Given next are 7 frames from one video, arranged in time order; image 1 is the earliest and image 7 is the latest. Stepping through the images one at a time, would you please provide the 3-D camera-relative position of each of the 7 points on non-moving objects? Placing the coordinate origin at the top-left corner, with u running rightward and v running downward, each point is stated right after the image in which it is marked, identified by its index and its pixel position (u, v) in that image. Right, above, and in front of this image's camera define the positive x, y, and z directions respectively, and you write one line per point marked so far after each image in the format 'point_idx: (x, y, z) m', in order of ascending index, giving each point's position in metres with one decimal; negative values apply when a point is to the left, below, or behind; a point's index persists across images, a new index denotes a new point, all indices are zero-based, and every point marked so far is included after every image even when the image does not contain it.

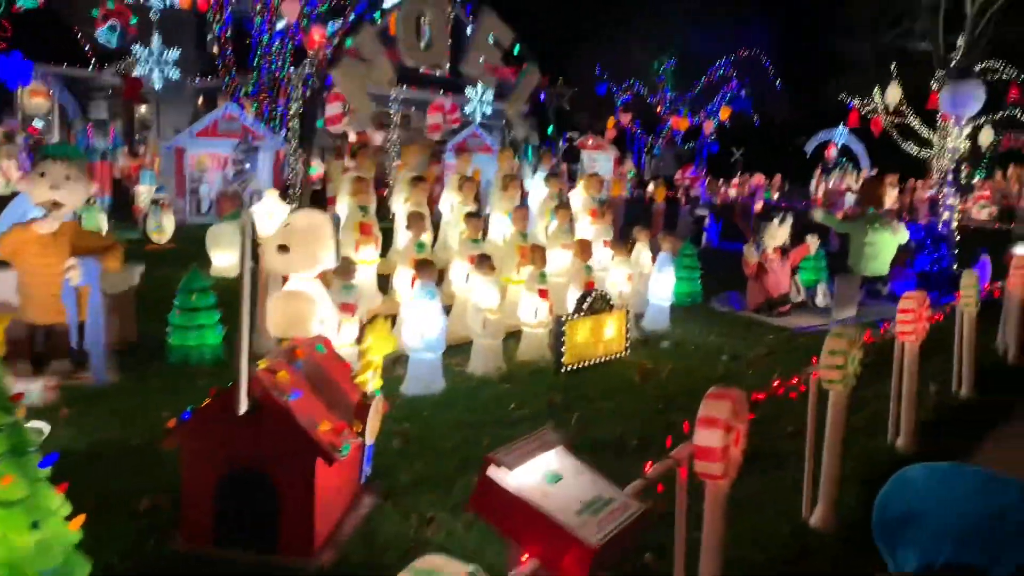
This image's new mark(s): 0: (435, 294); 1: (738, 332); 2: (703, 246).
0: (-0.5, 0.0, +5.4) m
1: (+2.1, -0.4, +7.8) m
2: (+3.1, +0.7, +13.6) m
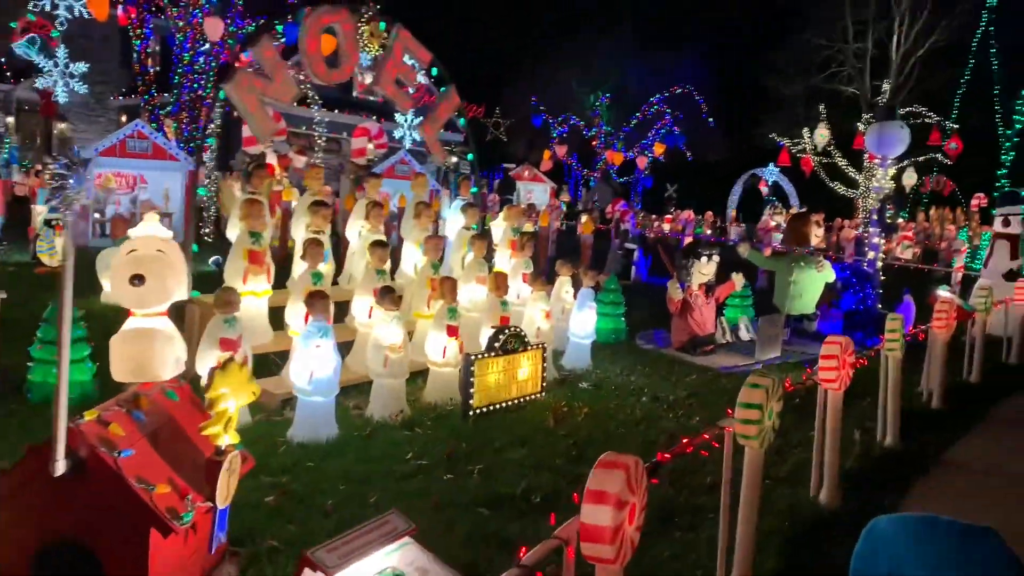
0: (-1.1, -0.2, +4.9) m
1: (+1.3, -0.7, +7.5) m
2: (+1.9, +0.1, +13.4) m
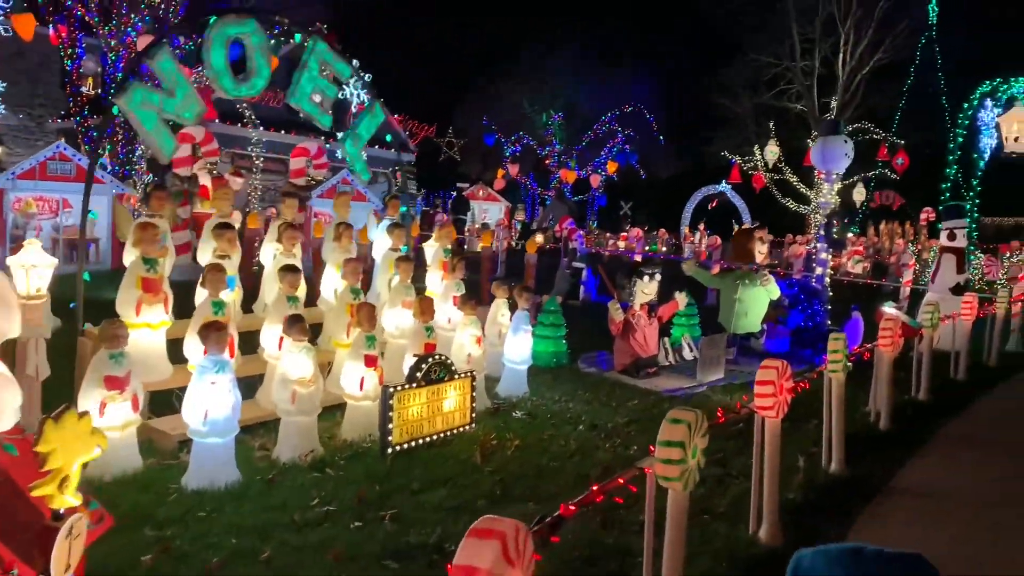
0: (-1.5, -0.4, +4.5) m
1: (+0.8, -0.9, +7.2) m
2: (+1.0, -0.2, +13.1) m
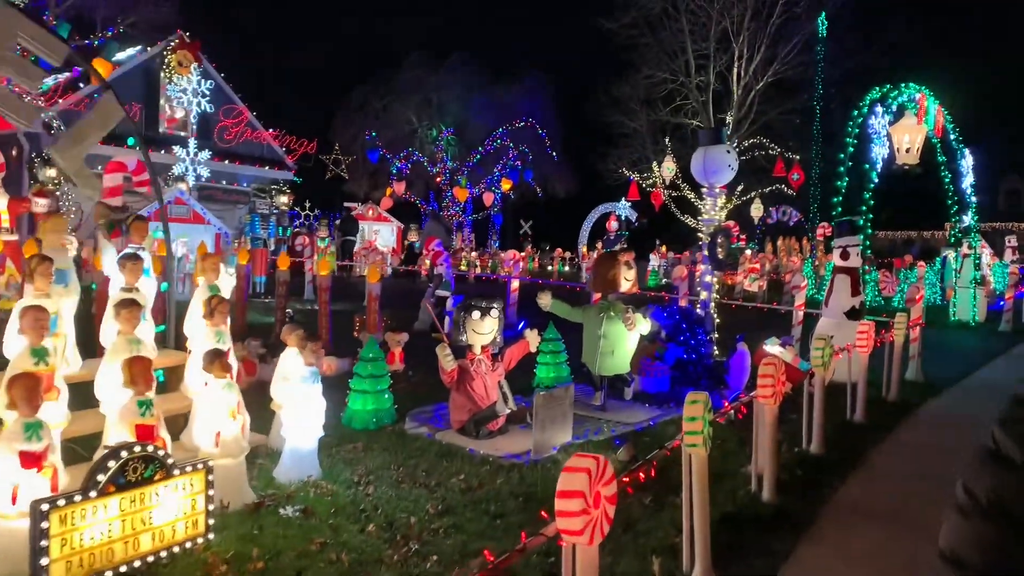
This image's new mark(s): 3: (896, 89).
0: (-2.6, -0.7, +2.7) m
1: (-0.6, -1.2, +5.6) m
2: (-0.9, -0.6, +11.6) m
3: (+5.5, +2.9, +12.3) m
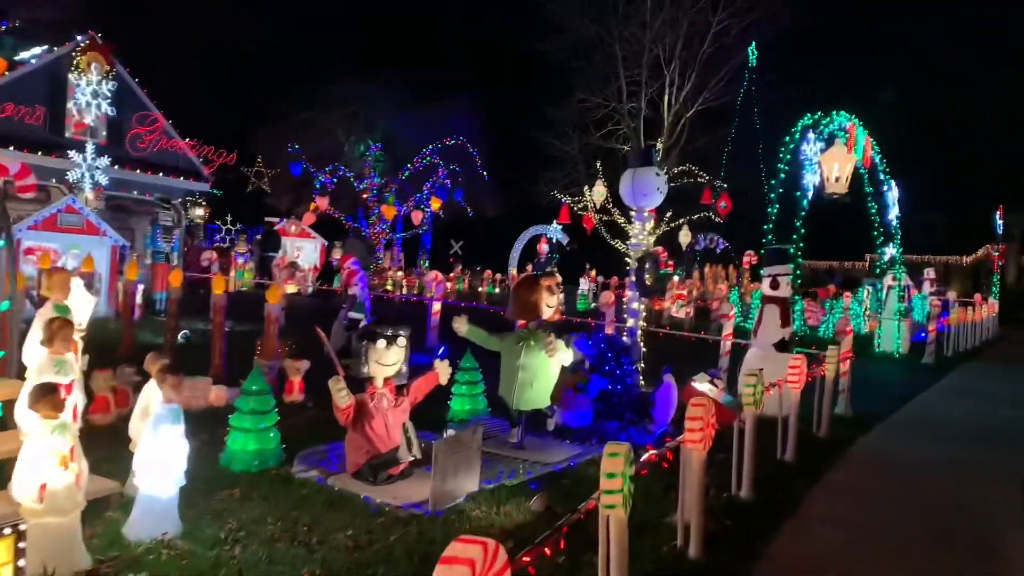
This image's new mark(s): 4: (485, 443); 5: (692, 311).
0: (-2.9, -0.7, +1.9) m
1: (-1.2, -1.3, +4.9) m
2: (-2.0, -0.9, +10.8) m
3: (+4.5, +2.4, +12.1) m
4: (-0.2, -1.3, +7.1) m
5: (+4.1, -0.5, +19.2) m
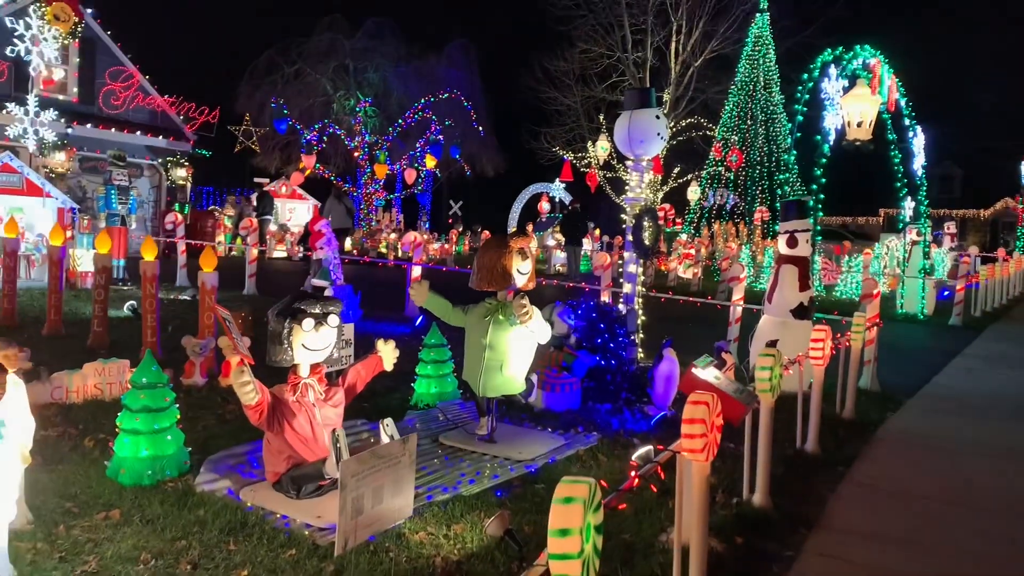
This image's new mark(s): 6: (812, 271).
0: (-3.2, -0.7, +0.7) m
1: (-1.4, -1.2, +3.8) m
2: (-2.2, -0.5, +9.7) m
3: (+4.3, +3.0, +10.8) m
4: (-0.4, -1.0, +5.9) m
5: (+4.0, +0.4, +17.9) m
6: (+2.9, +0.2, +8.2) m
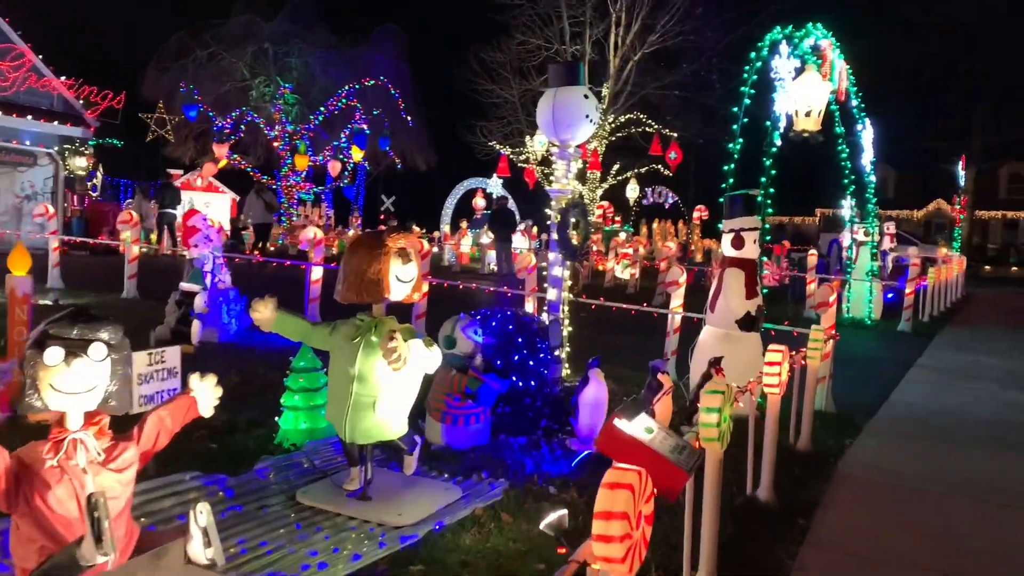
0: (-3.5, -0.8, -0.8) m
1: (-1.9, -1.3, +2.4) m
2: (-3.1, -0.5, +8.2) m
3: (+3.3, +2.9, +9.8) m
4: (-1.1, -1.1, +4.6) m
5: (+2.5, +0.3, +16.9) m
6: (+2.1, +0.1, +7.1) m
